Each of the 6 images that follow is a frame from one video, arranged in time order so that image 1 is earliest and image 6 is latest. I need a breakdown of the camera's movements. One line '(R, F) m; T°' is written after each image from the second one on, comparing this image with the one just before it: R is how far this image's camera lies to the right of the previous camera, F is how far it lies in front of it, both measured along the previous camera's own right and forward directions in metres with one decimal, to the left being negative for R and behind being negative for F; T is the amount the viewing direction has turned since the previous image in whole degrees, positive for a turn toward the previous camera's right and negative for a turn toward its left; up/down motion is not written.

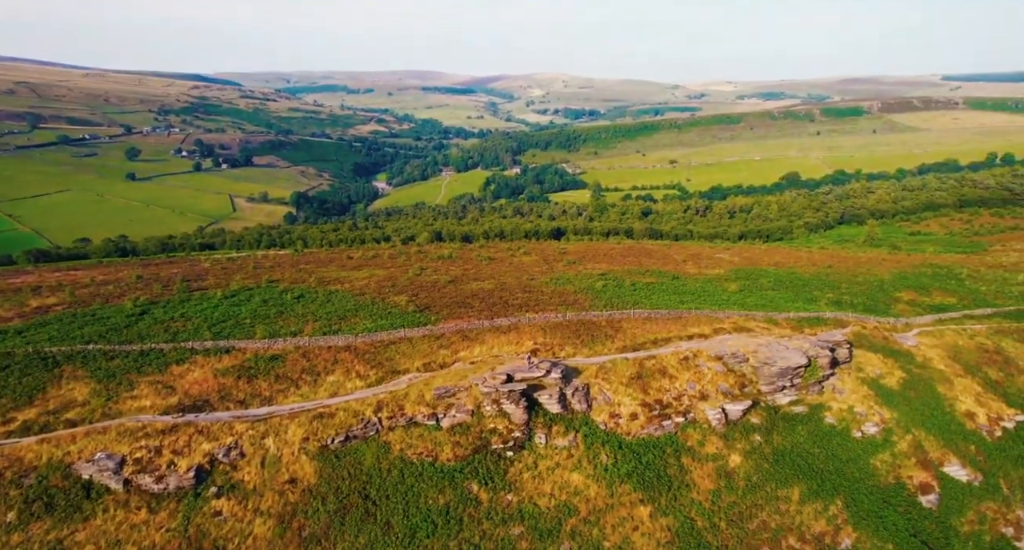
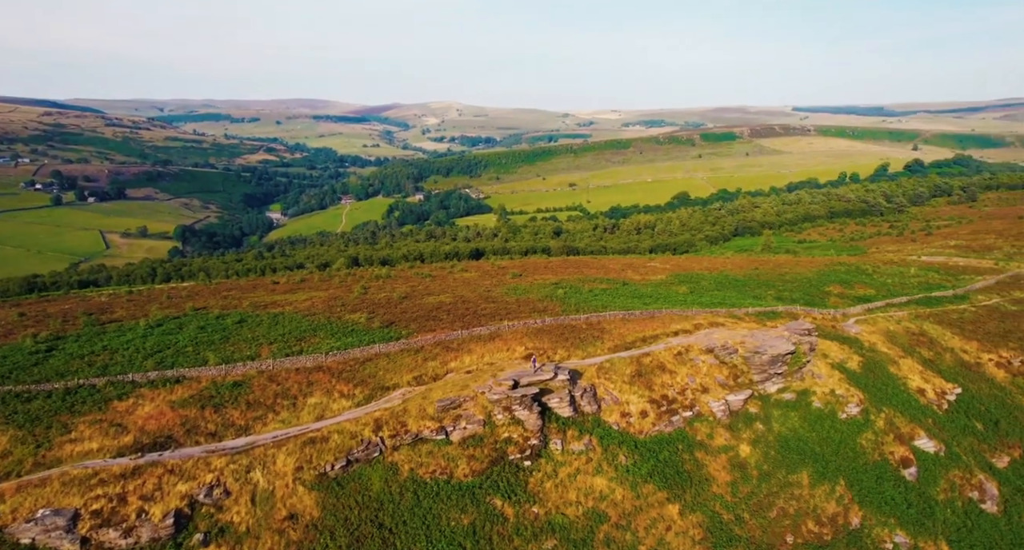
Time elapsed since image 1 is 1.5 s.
(-4.3, +1.8) m; +8°
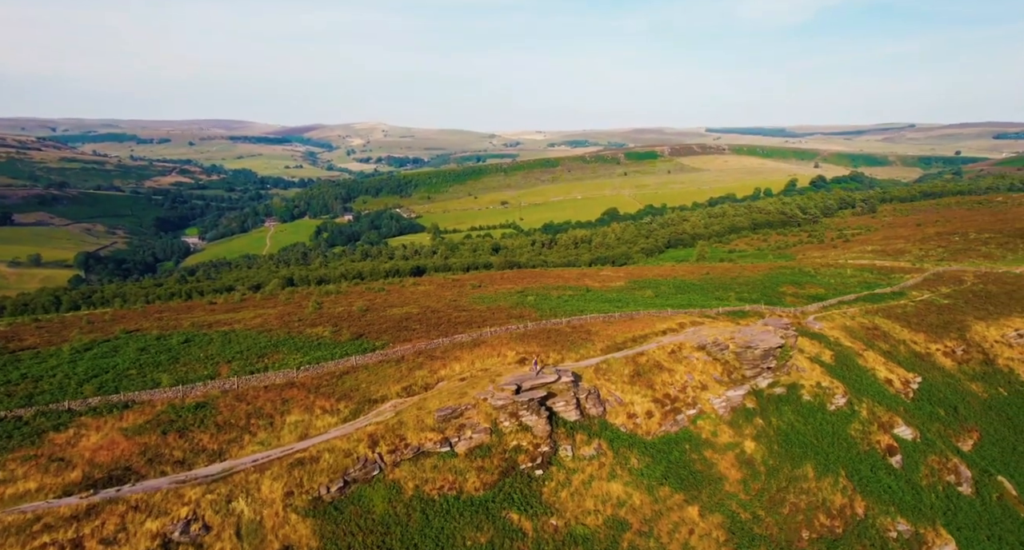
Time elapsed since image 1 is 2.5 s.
(-2.9, +1.8) m; +6°
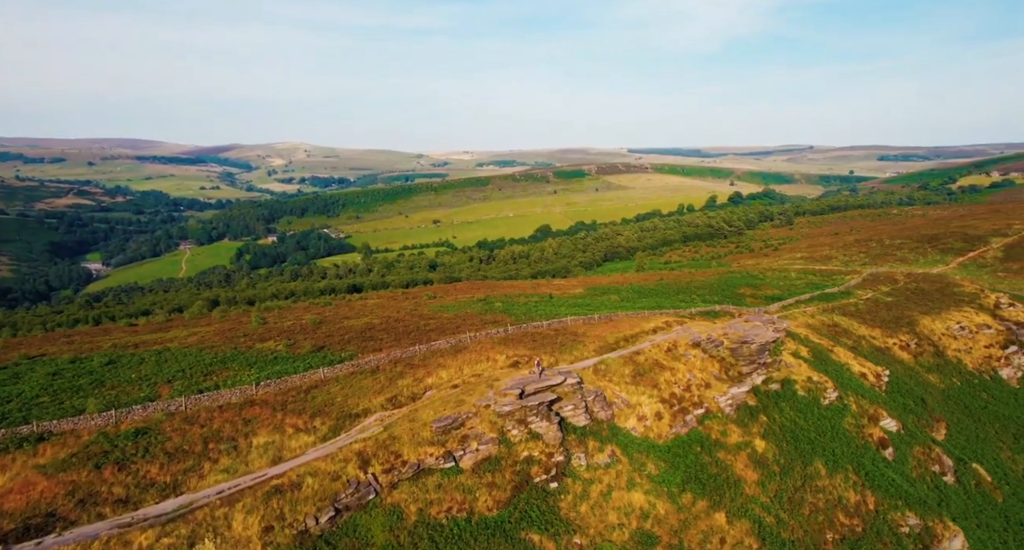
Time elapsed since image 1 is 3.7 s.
(-2.8, +2.9) m; +6°
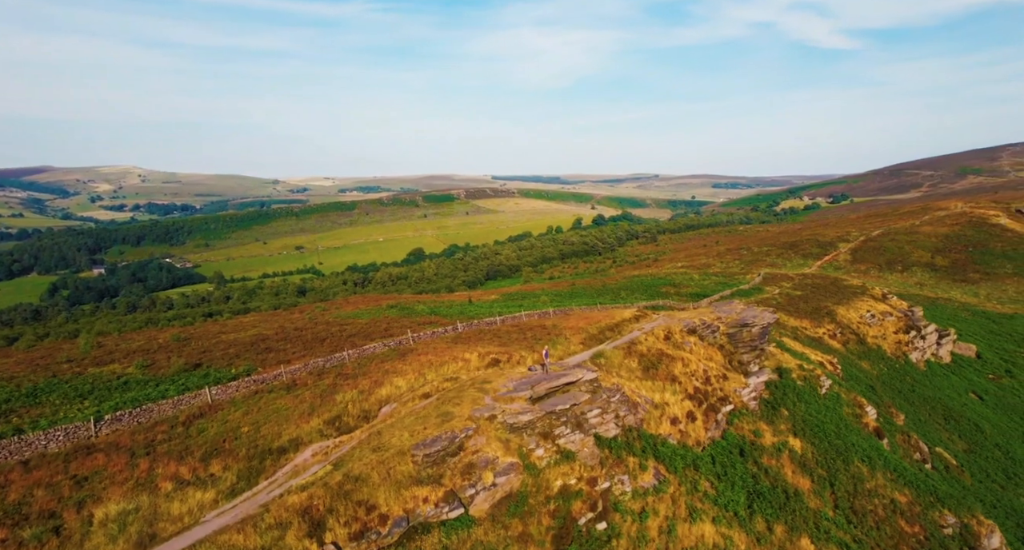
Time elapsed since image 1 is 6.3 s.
(-4.0, +8.1) m; +11°
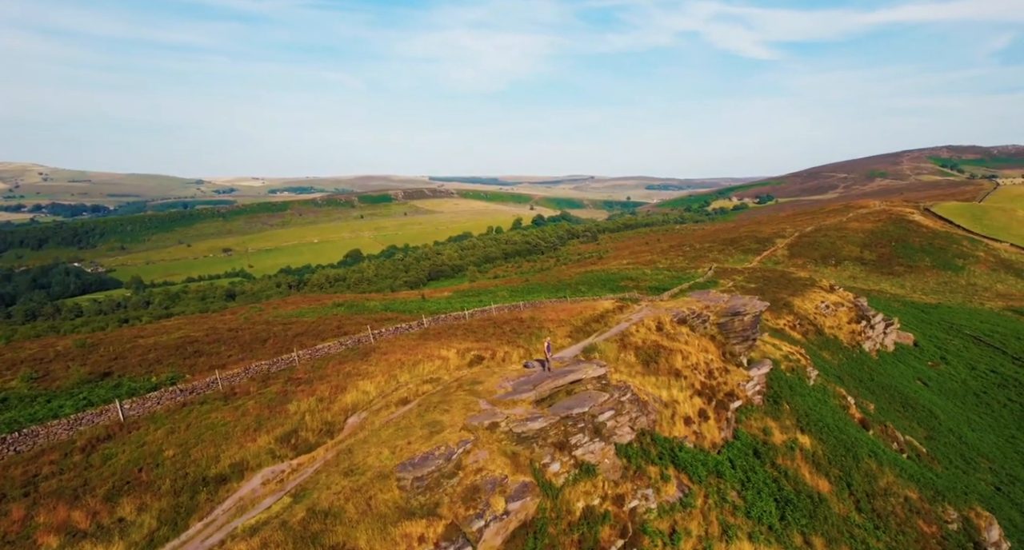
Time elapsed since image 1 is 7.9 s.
(-1.6, +3.4) m; +5°
